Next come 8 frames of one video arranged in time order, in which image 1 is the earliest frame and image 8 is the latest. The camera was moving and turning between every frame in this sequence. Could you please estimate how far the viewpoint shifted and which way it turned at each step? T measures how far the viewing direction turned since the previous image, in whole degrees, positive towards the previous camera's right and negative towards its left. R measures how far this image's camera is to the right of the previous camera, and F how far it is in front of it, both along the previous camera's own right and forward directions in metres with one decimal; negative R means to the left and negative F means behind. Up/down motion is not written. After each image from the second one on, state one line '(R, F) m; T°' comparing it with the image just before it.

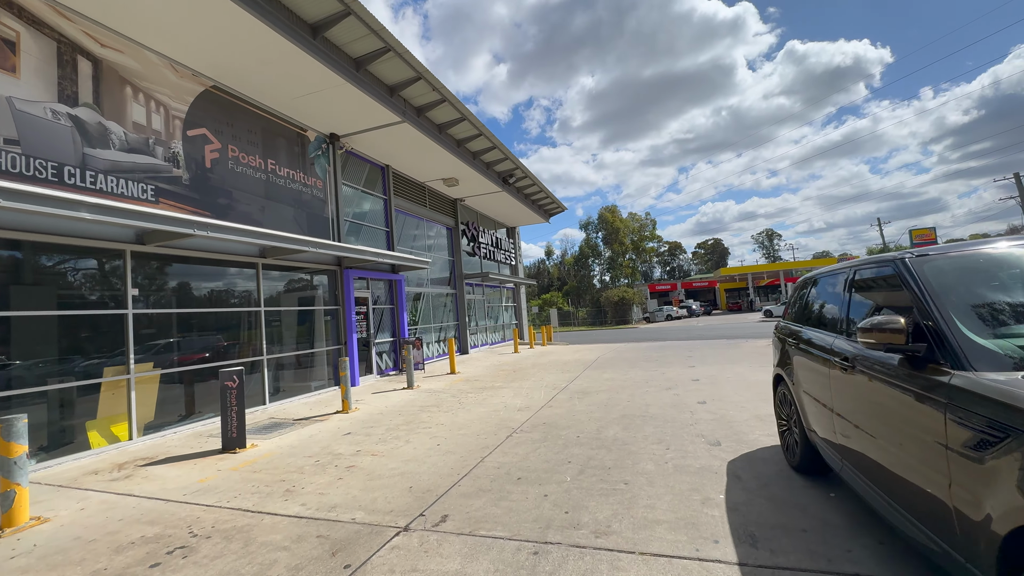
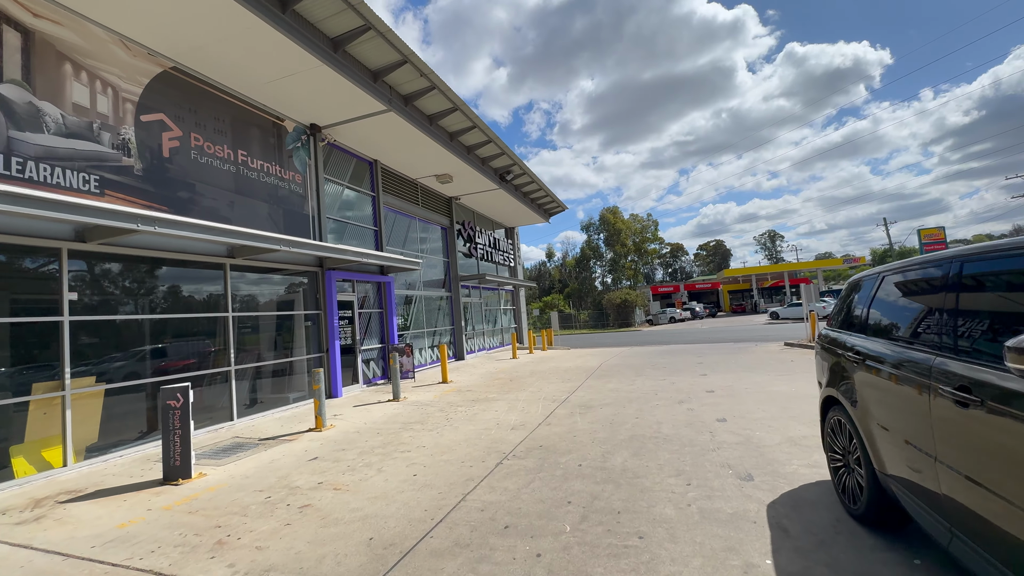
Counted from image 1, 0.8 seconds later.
(+0.1, +0.9) m; 0°
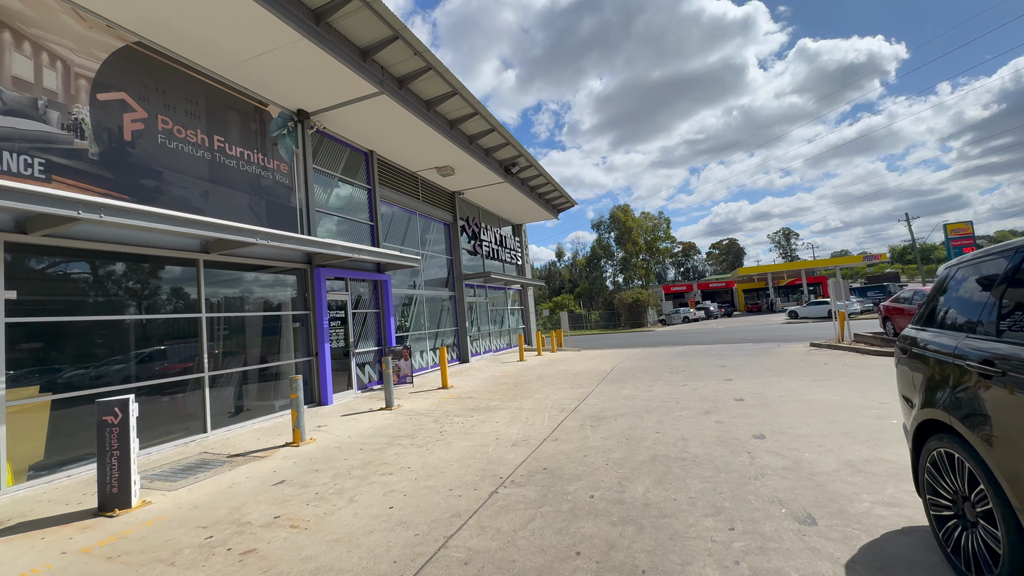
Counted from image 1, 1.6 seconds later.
(+0.1, +0.9) m; -1°
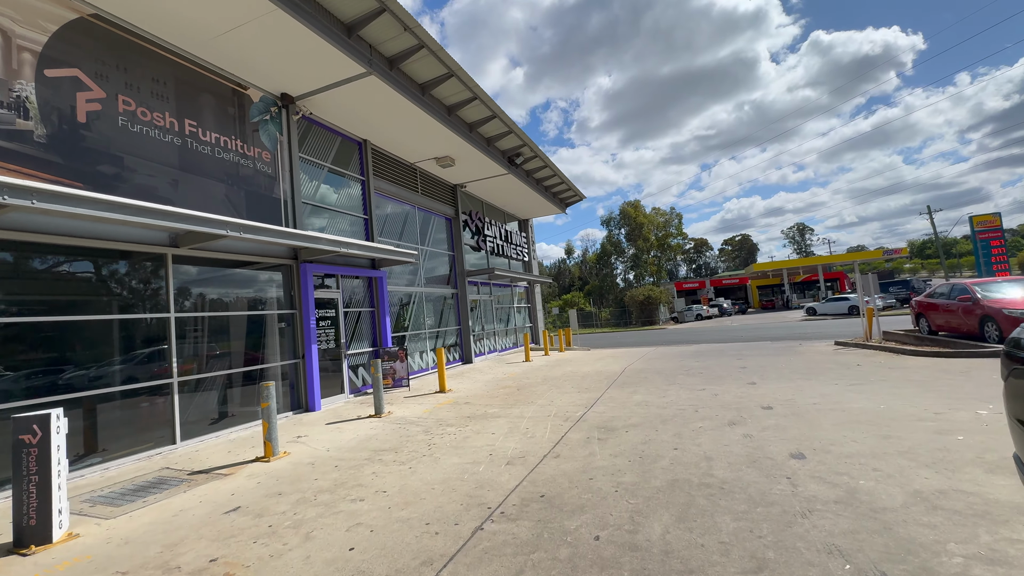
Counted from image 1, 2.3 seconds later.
(+0.2, +0.8) m; -1°
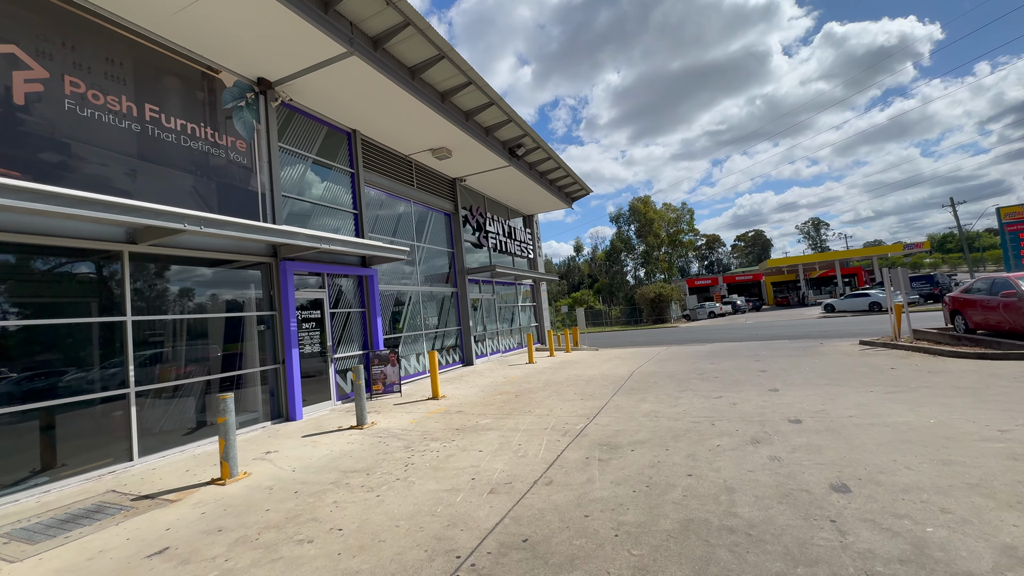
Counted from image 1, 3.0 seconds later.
(+0.3, +0.8) m; -1°
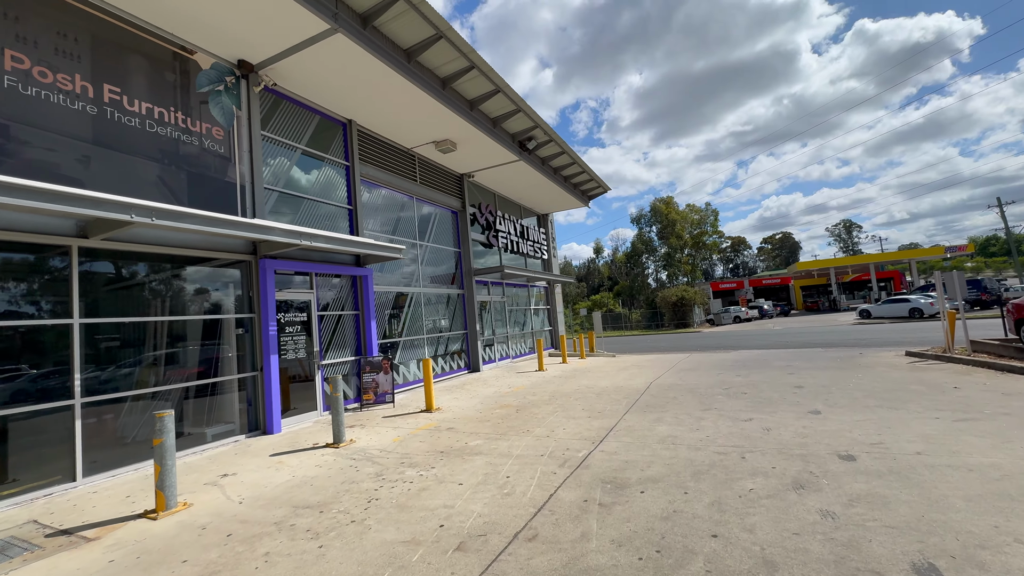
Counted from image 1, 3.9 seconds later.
(+0.4, +1.0) m; -3°
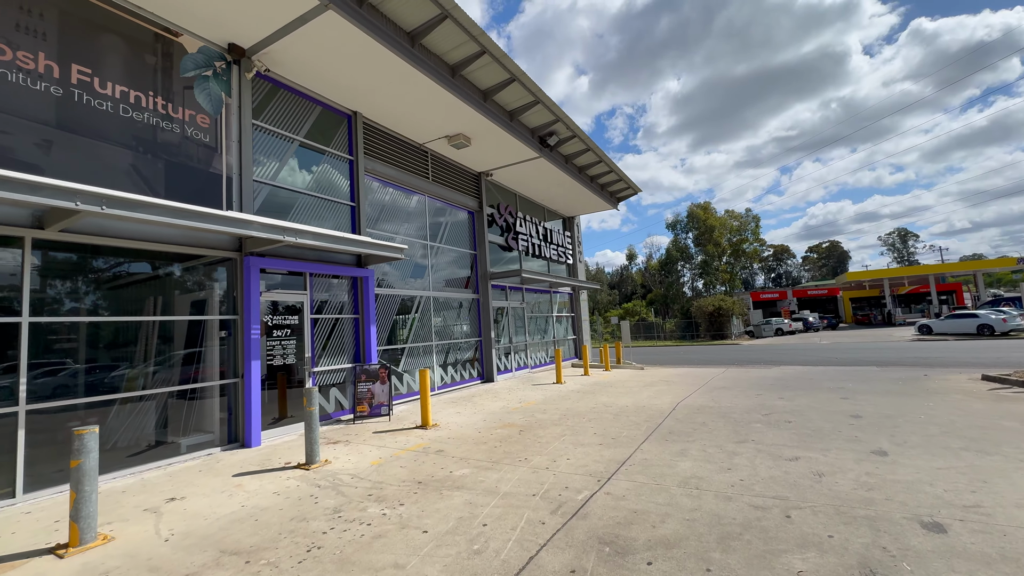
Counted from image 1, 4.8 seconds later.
(+0.5, +1.0) m; -4°
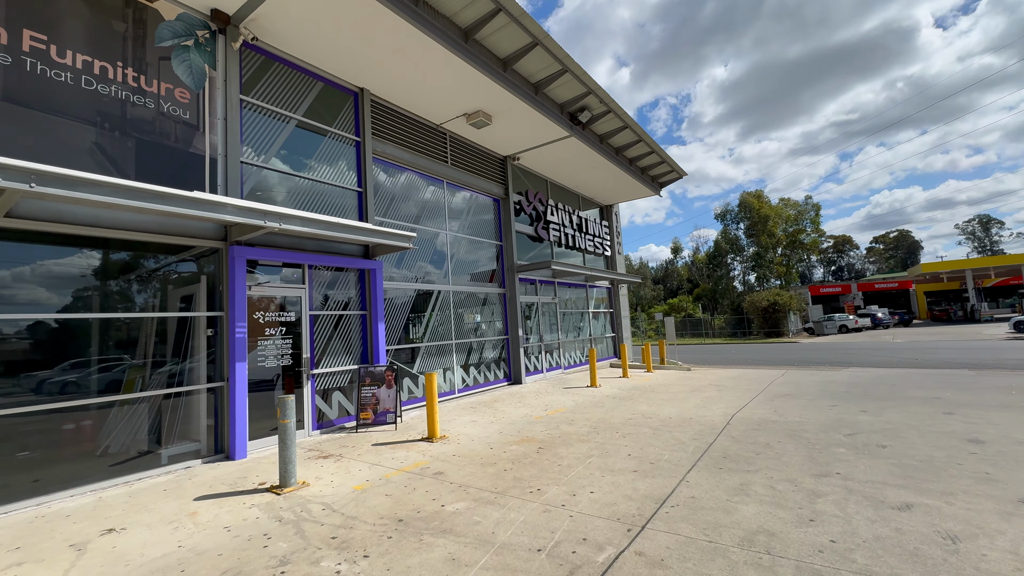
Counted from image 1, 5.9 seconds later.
(+0.4, +1.2) m; -5°
